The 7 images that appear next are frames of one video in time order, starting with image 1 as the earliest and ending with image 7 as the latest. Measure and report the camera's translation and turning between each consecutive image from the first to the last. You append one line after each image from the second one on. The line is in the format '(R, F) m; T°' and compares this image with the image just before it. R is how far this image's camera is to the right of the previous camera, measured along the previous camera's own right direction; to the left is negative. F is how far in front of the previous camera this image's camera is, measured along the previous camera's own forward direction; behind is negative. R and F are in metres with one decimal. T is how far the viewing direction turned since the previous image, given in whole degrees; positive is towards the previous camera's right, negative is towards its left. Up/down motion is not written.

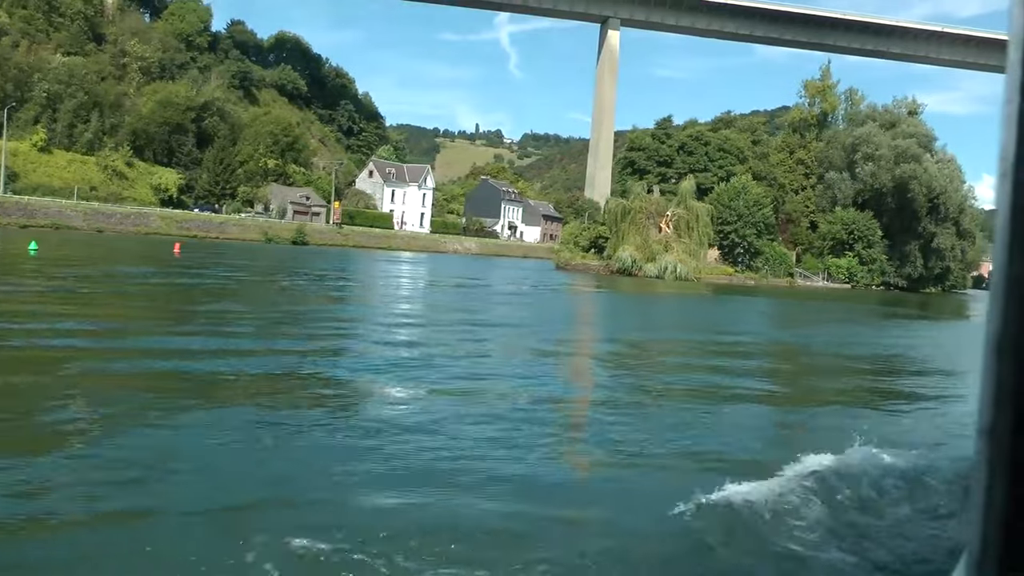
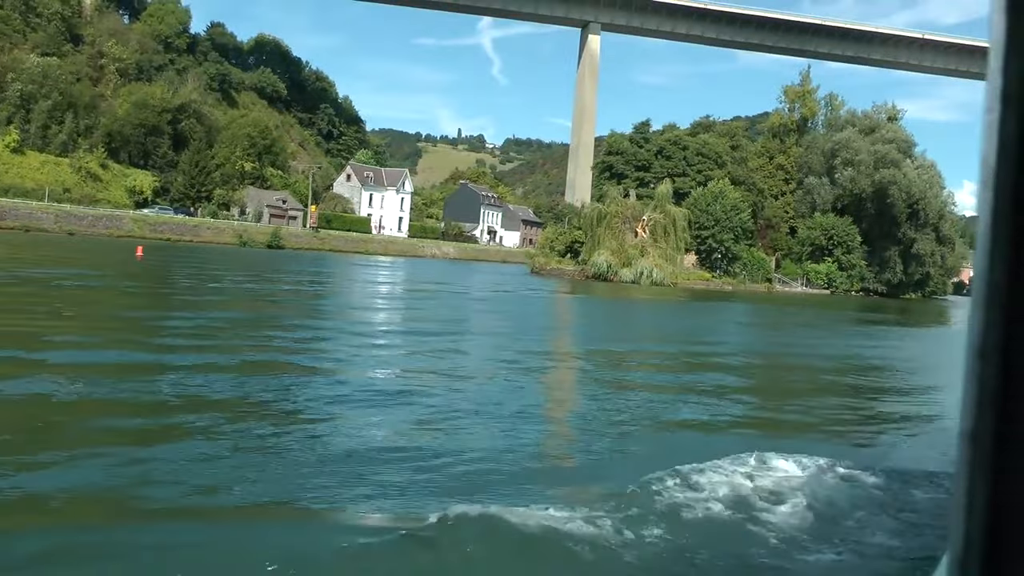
(+0.2, +0.2) m; +1°
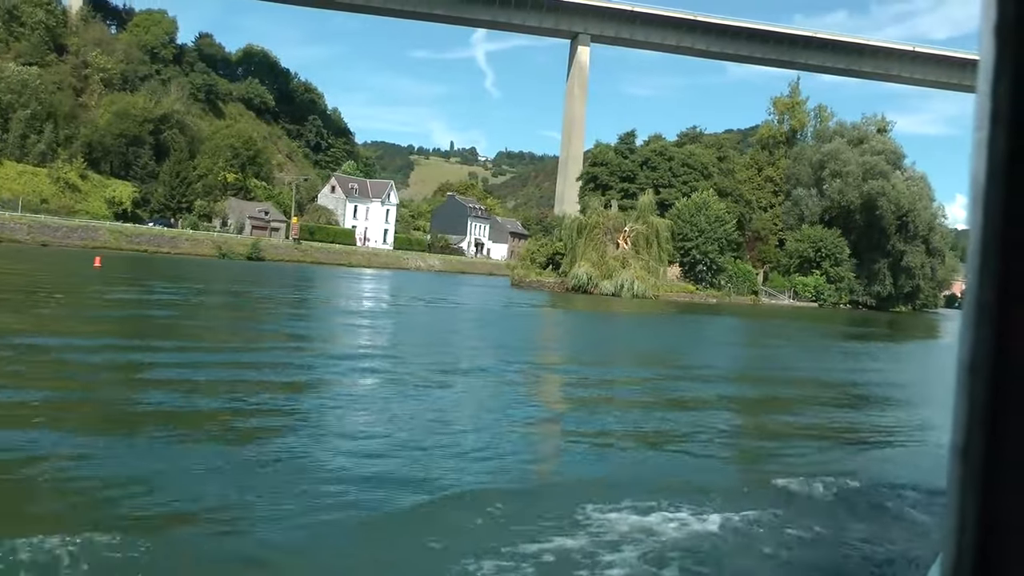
(+0.4, +0.5) m; 0°
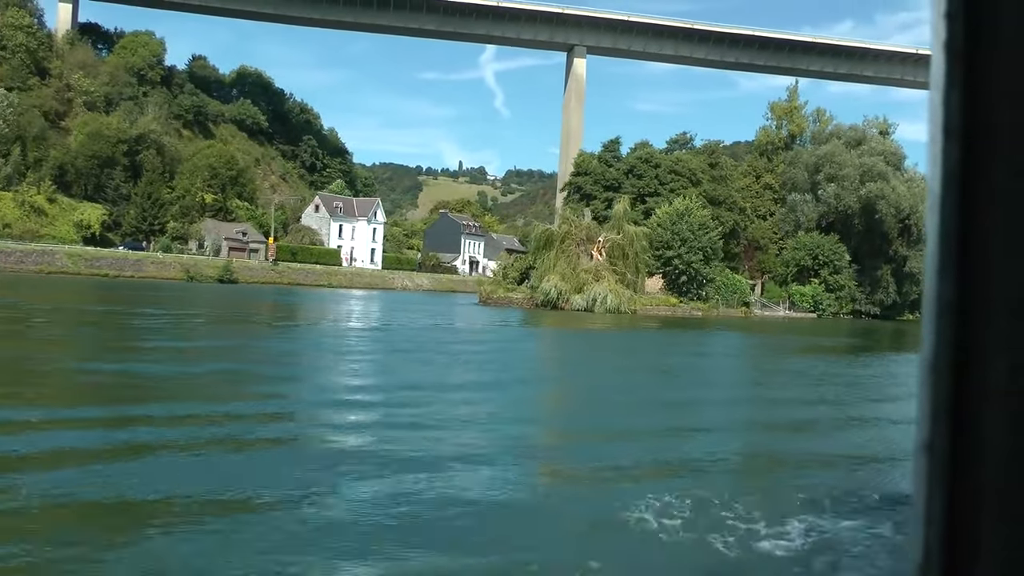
(+1.1, +1.6) m; -1°
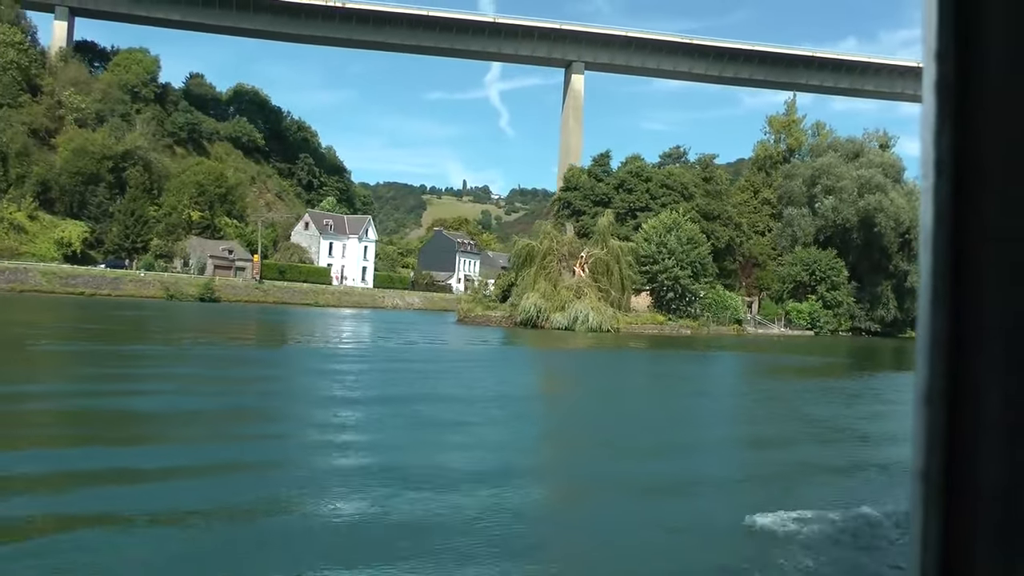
(+0.6, +0.8) m; 0°
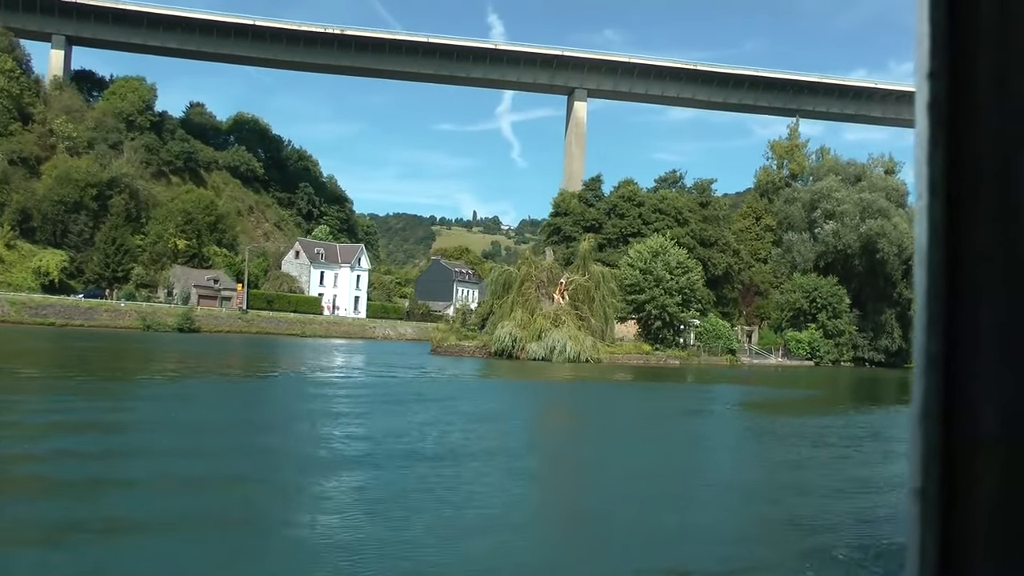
(+0.8, +1.1) m; -1°
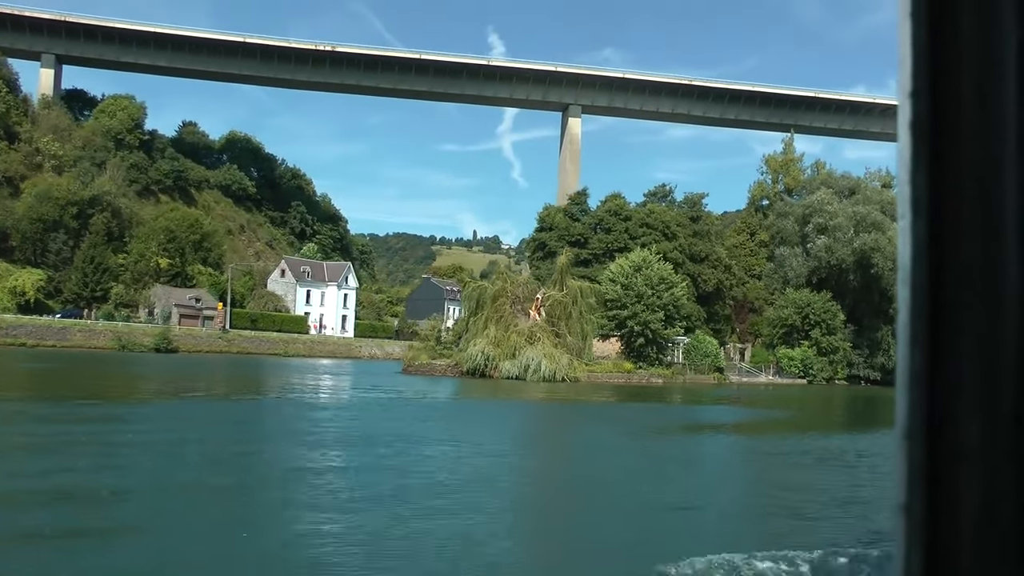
(+0.5, +0.7) m; 0°
